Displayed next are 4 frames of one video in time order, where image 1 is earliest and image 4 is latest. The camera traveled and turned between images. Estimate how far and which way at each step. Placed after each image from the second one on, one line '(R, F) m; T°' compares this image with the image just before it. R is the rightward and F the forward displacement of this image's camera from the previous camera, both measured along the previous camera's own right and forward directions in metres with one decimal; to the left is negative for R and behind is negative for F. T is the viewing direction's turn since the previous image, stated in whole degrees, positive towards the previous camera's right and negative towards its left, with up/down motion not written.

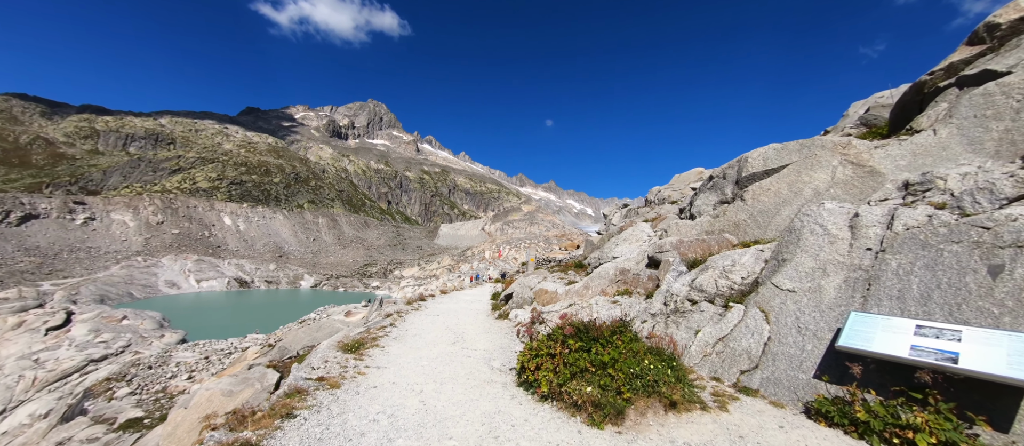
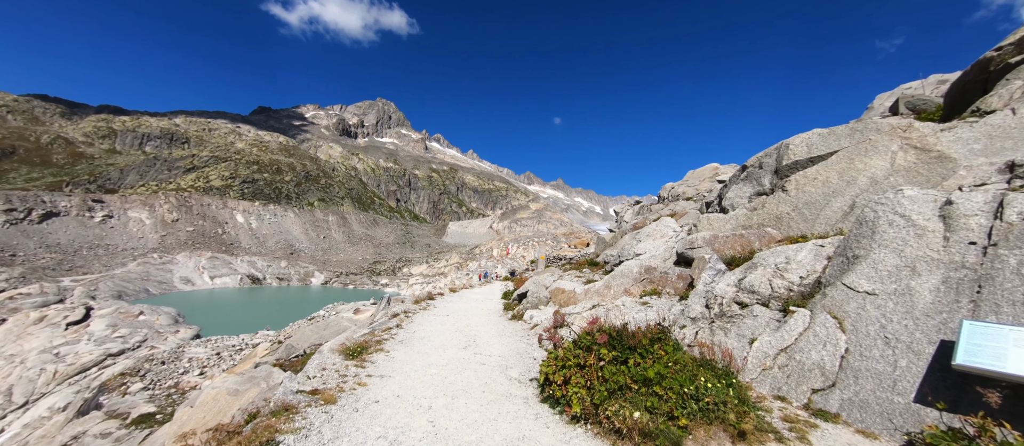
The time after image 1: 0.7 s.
(-0.3, +1.5) m; -1°
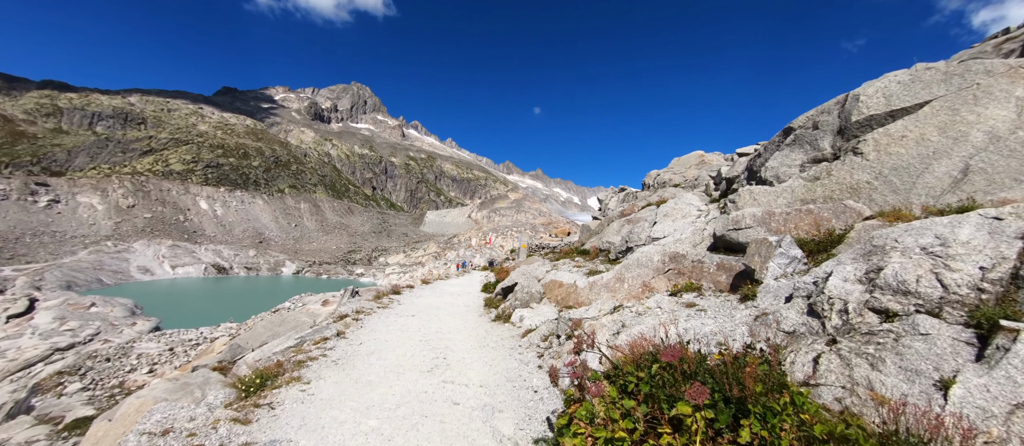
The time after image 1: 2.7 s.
(-0.3, +4.4) m; +3°
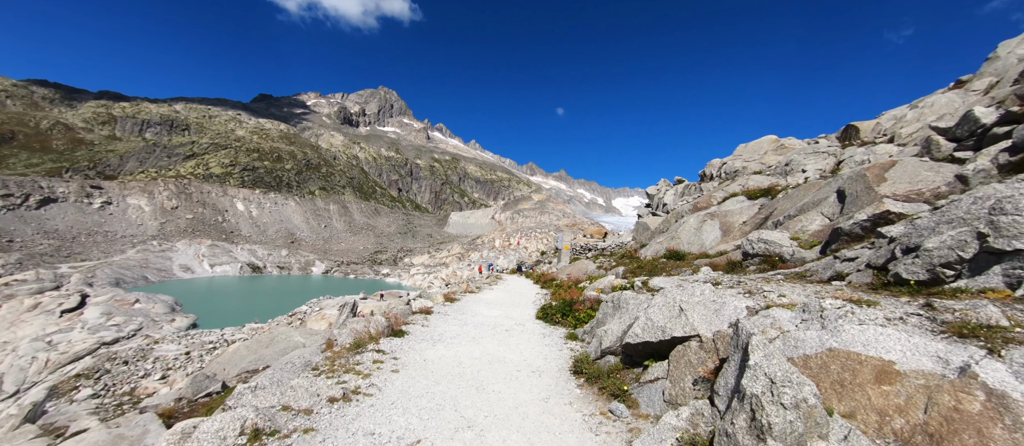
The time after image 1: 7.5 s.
(-2.4, +10.8) m; -4°
